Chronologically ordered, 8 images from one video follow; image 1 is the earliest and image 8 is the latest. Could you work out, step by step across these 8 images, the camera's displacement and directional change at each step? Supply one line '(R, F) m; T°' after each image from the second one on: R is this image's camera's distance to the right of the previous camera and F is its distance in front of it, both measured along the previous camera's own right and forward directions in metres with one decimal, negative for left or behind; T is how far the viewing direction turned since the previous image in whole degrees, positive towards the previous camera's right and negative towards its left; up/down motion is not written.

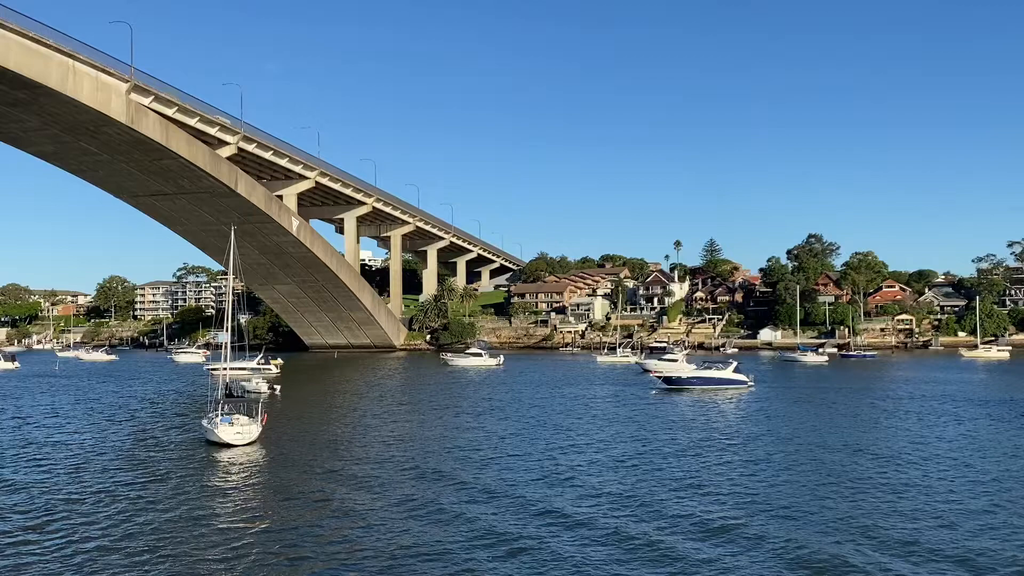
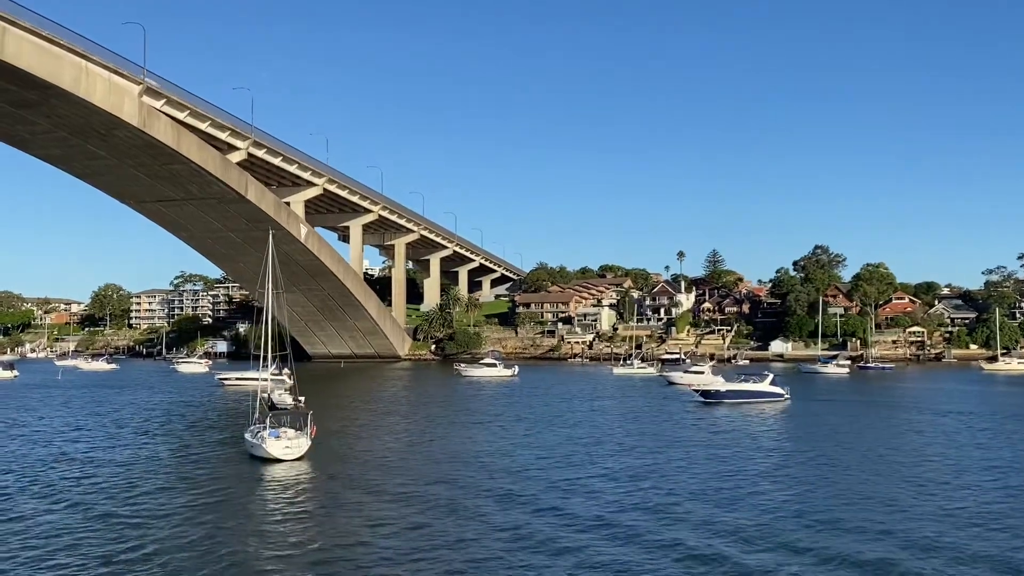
(-1.7, +0.9) m; +1°
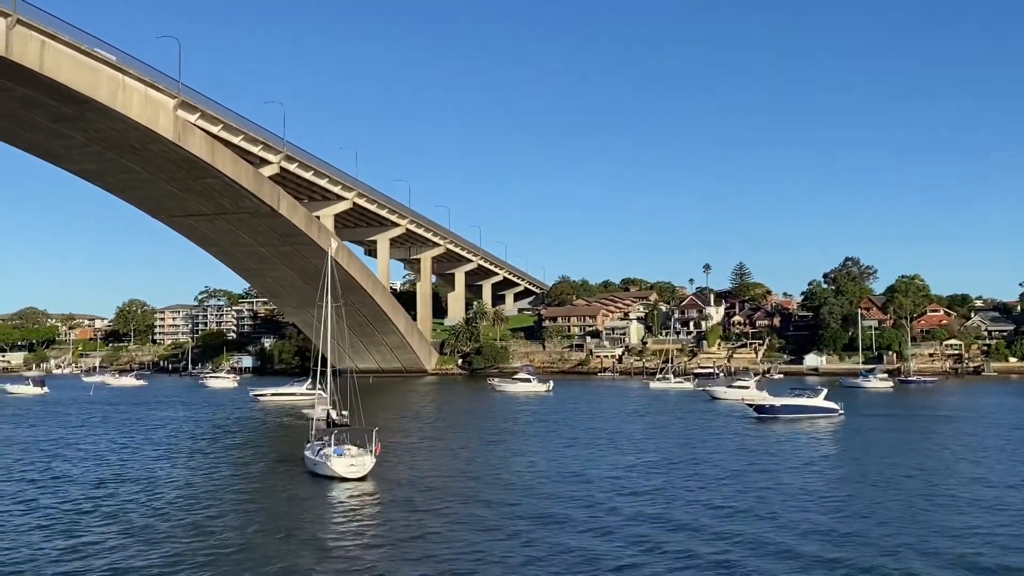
(-1.2, +0.6) m; -1°
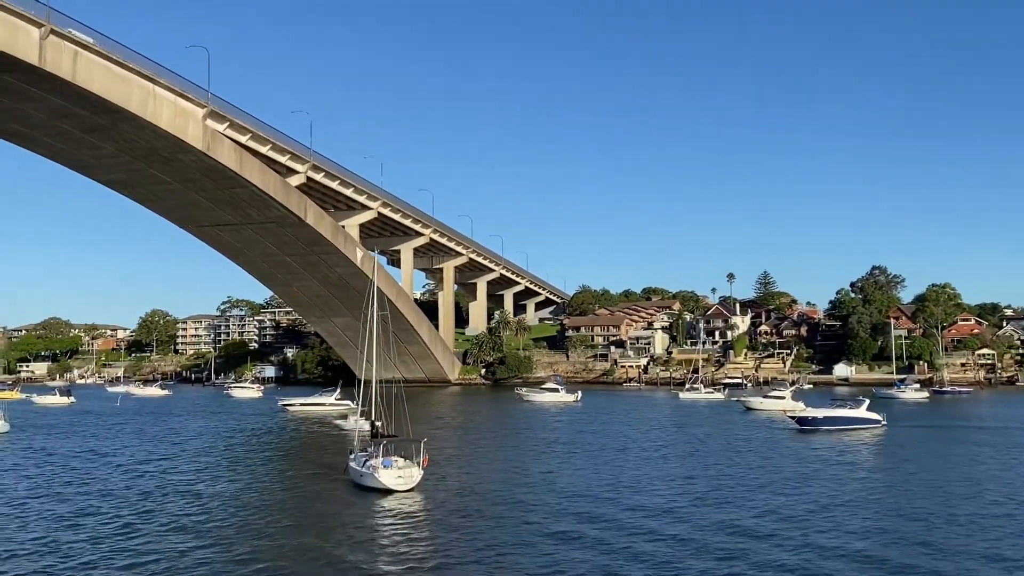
(-0.7, +0.4) m; -1°
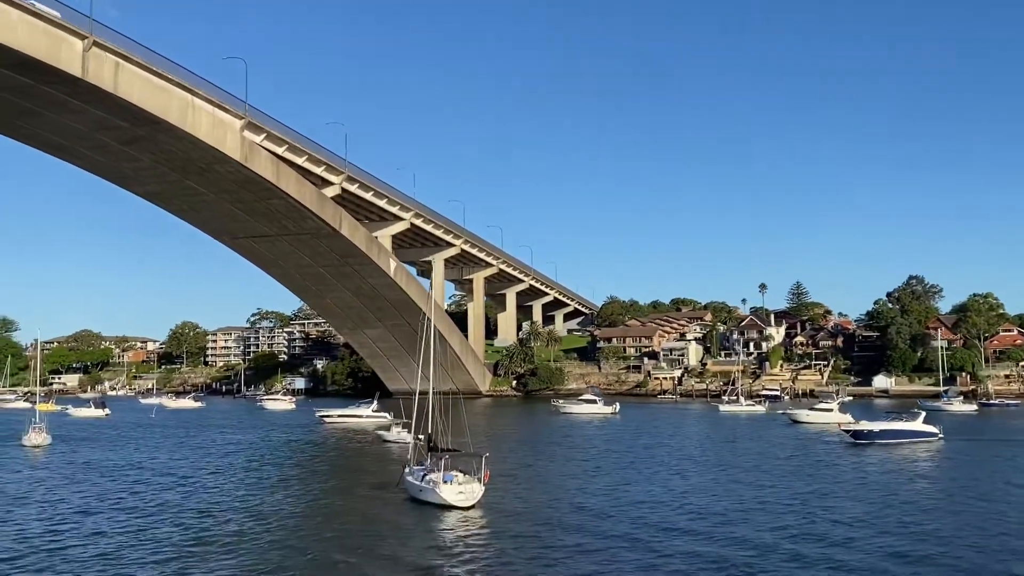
(-0.9, +0.5) m; -1°
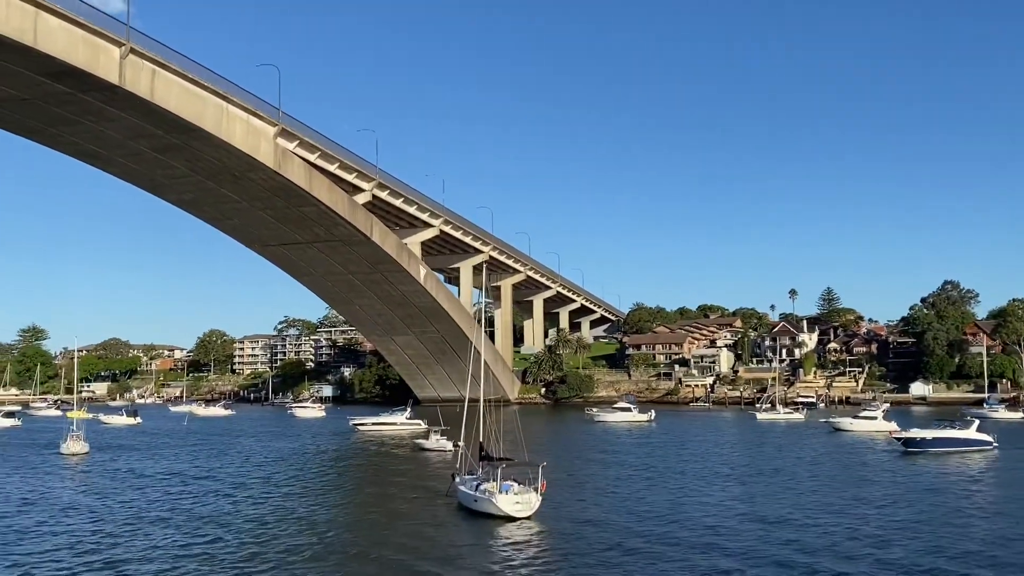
(-0.7, +0.4) m; -1°
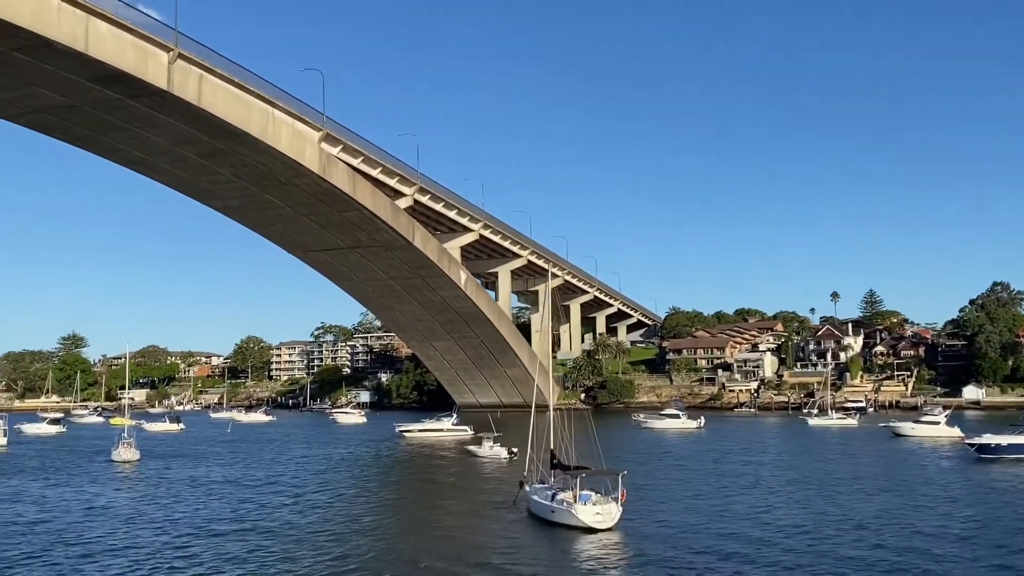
(-0.9, +0.6) m; -2°
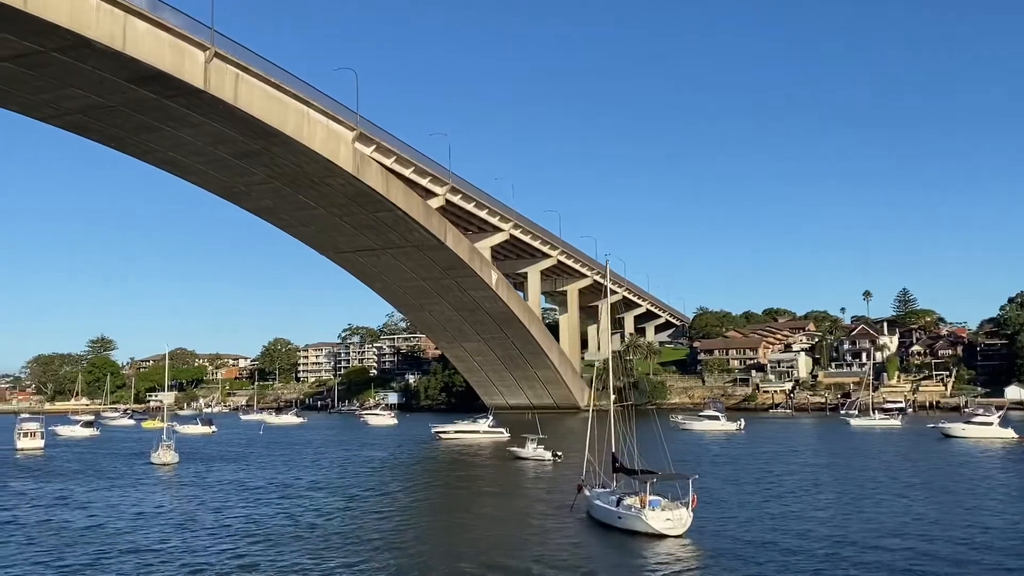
(-0.8, +0.6) m; -1°
